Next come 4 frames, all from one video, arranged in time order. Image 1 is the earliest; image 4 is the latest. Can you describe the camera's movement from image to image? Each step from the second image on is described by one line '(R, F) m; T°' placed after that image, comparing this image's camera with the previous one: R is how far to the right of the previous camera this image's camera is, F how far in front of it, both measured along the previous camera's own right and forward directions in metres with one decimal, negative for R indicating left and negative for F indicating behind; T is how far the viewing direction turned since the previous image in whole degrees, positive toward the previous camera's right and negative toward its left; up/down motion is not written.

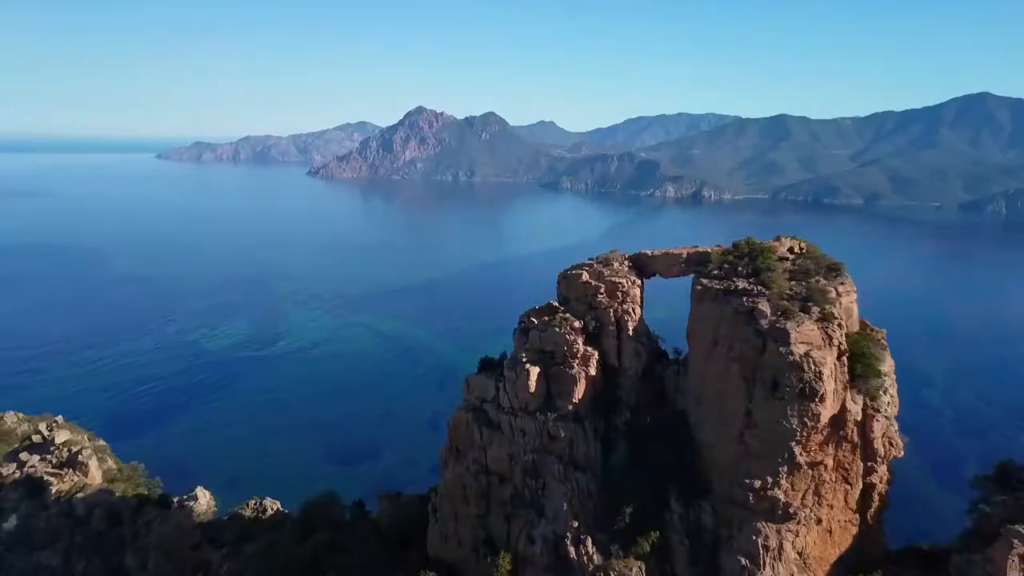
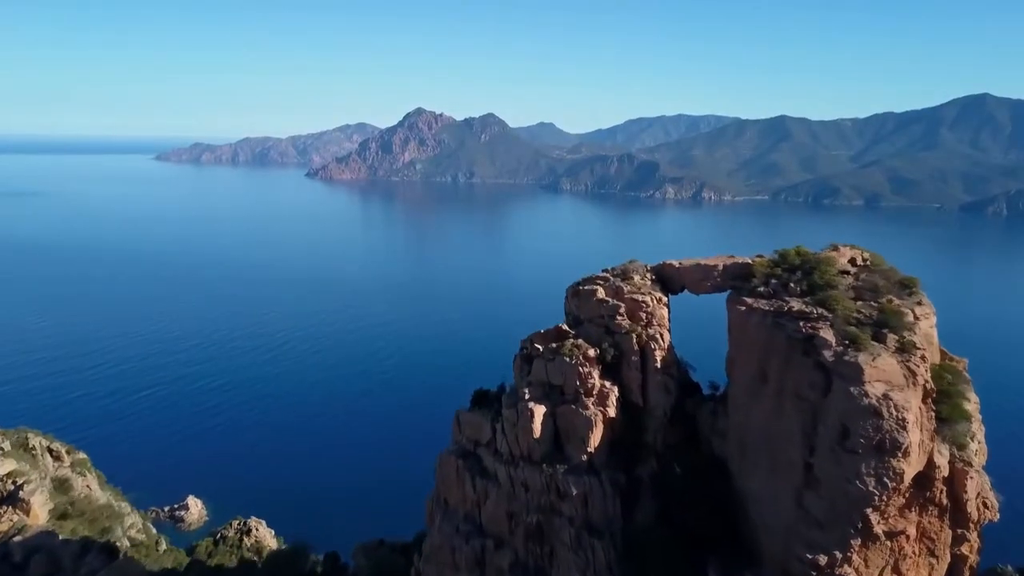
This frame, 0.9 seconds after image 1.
(0.0, +2.1) m; 0°
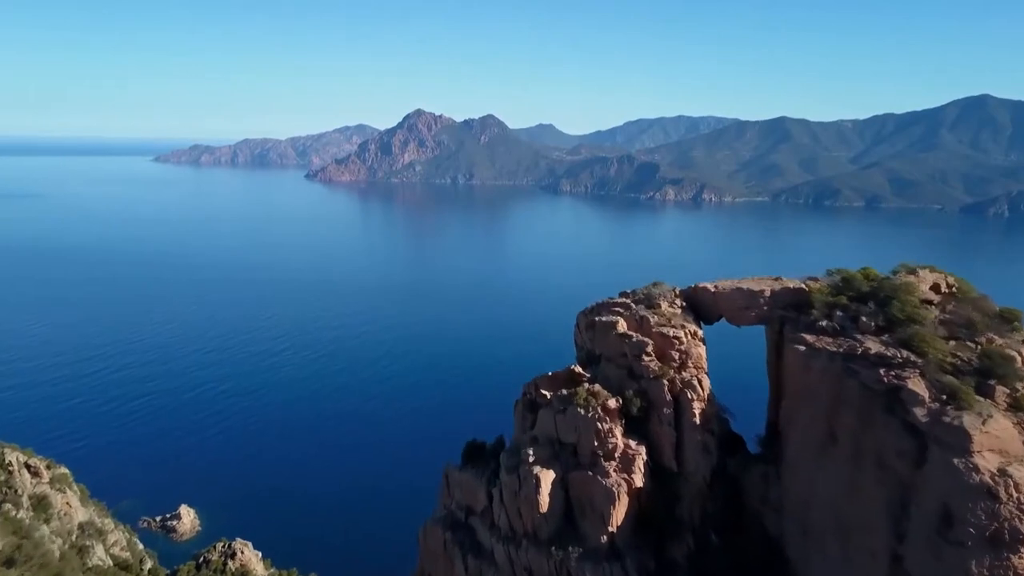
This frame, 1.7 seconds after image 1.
(0.0, +1.8) m; 0°
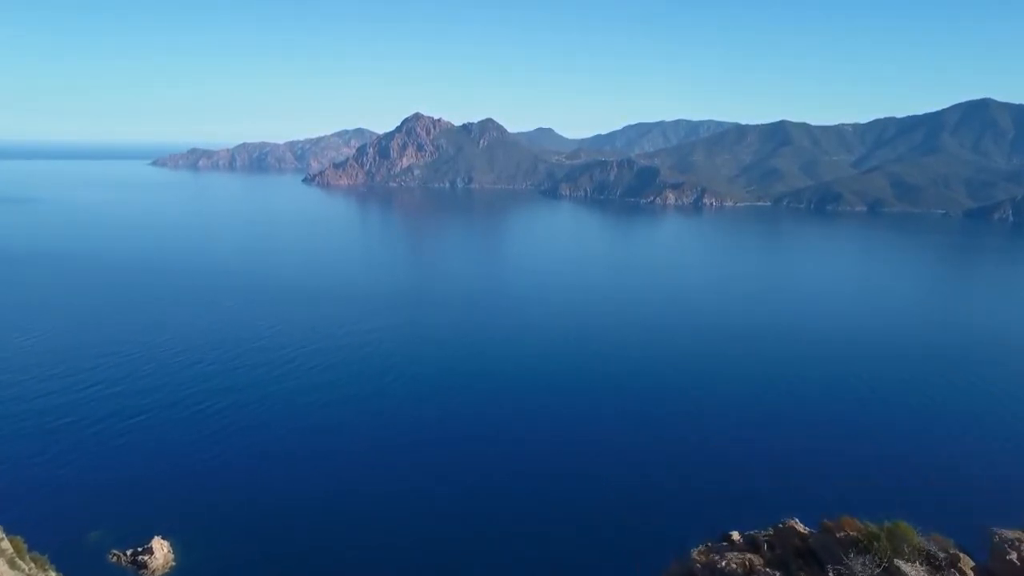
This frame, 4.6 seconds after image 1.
(+0.2, +5.5) m; 0°
